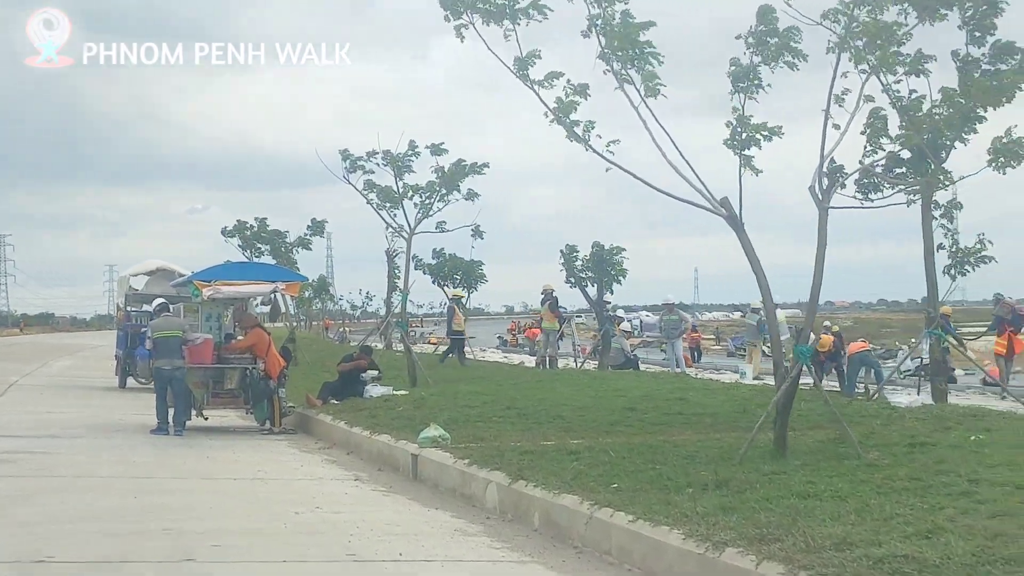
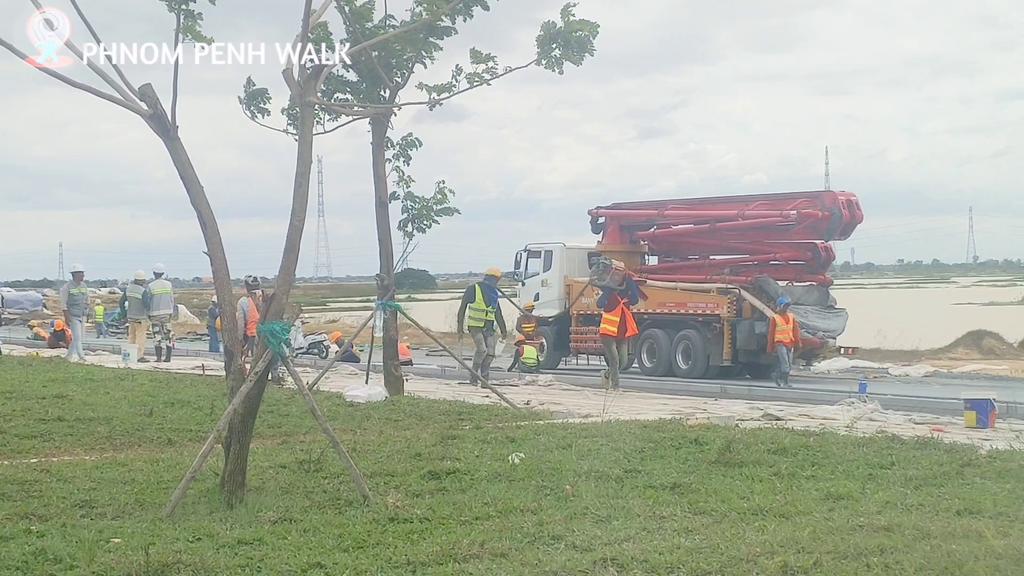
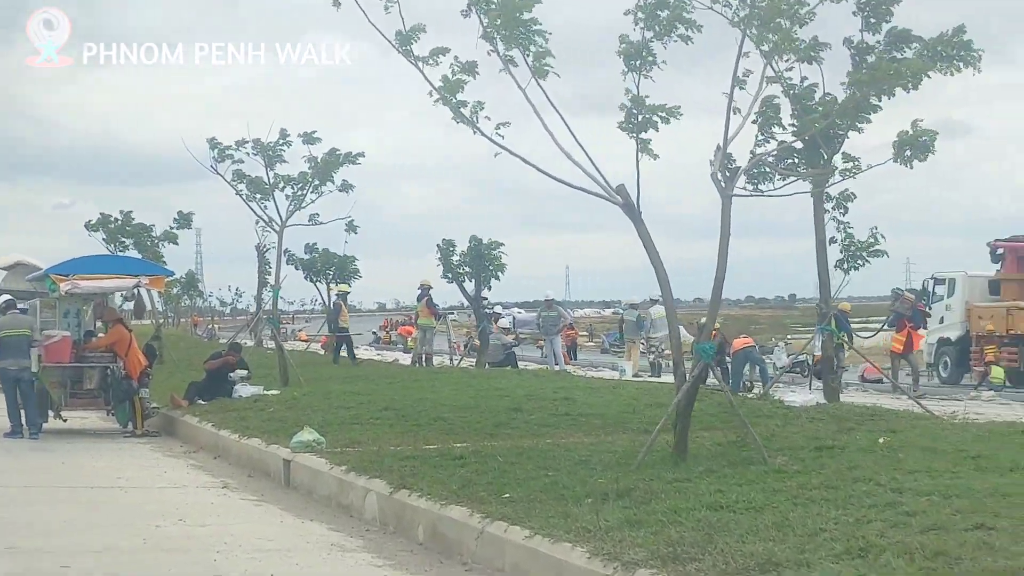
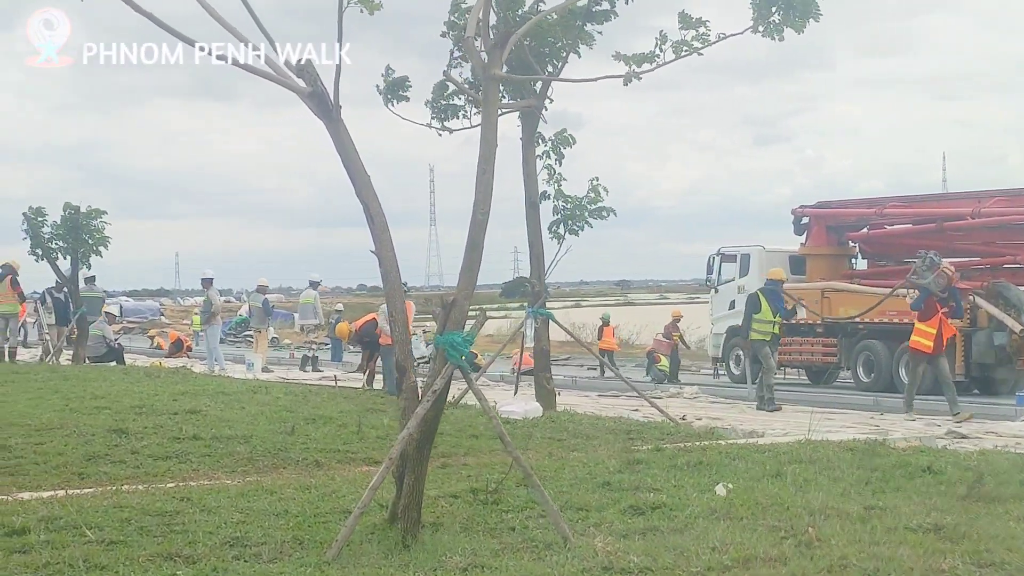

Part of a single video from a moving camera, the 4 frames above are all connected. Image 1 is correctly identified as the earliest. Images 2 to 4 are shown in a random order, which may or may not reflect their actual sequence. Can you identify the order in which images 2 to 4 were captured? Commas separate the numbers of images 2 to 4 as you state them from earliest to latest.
3, 2, 4
